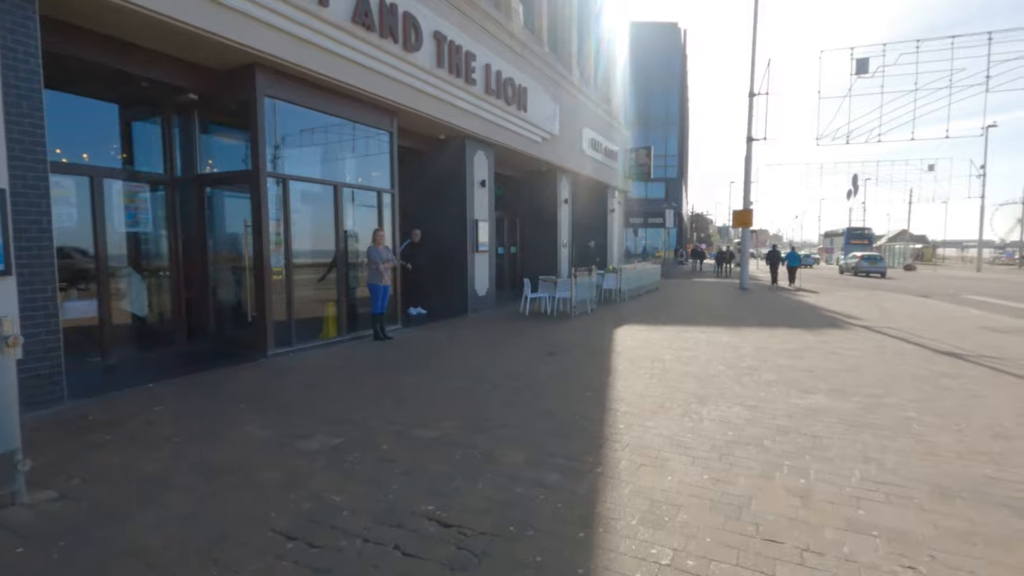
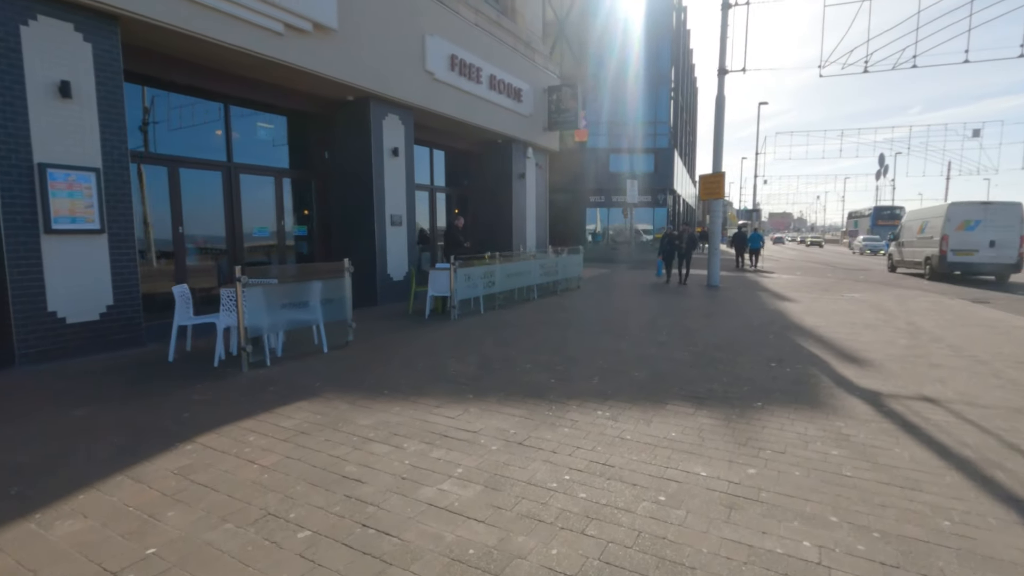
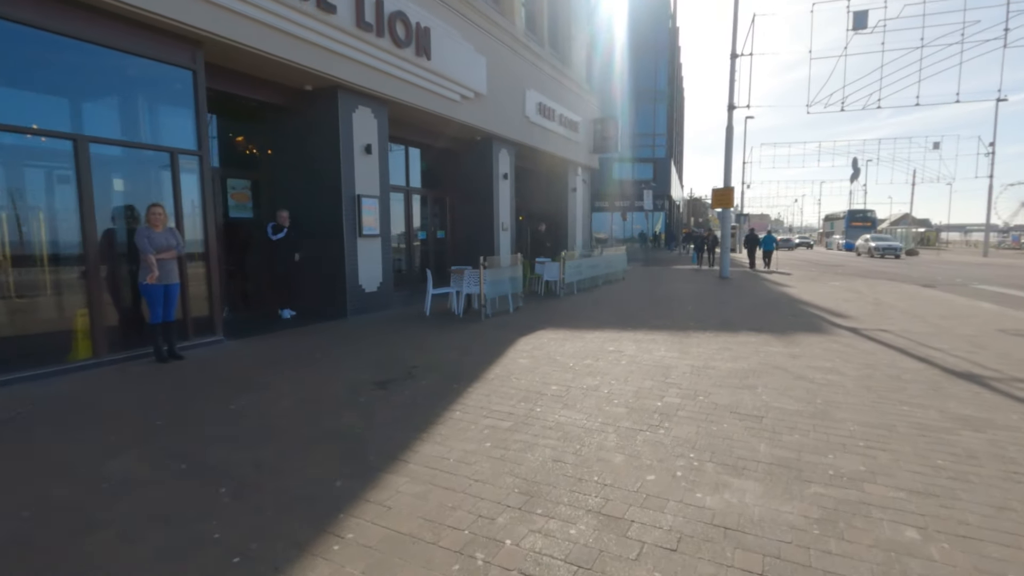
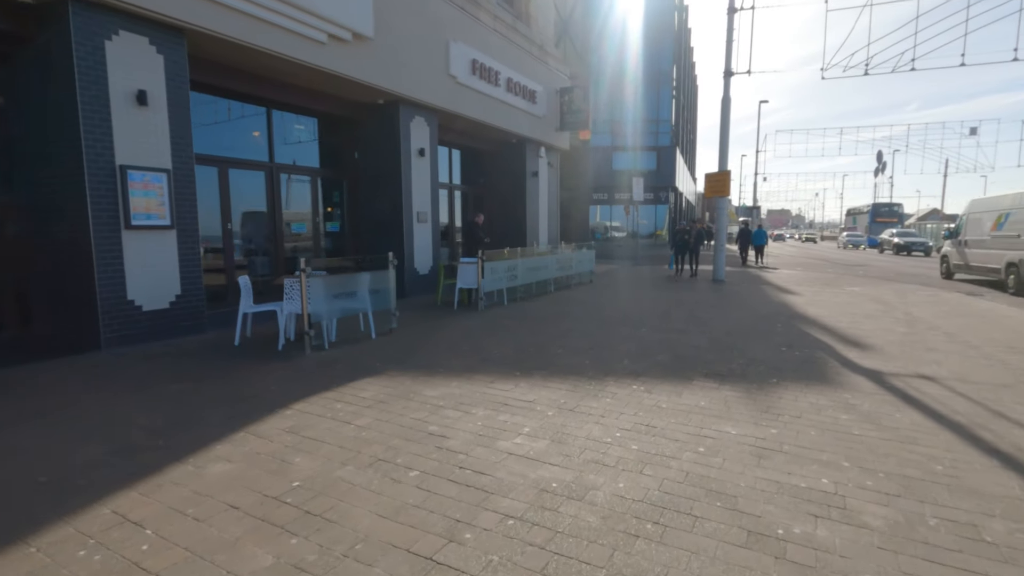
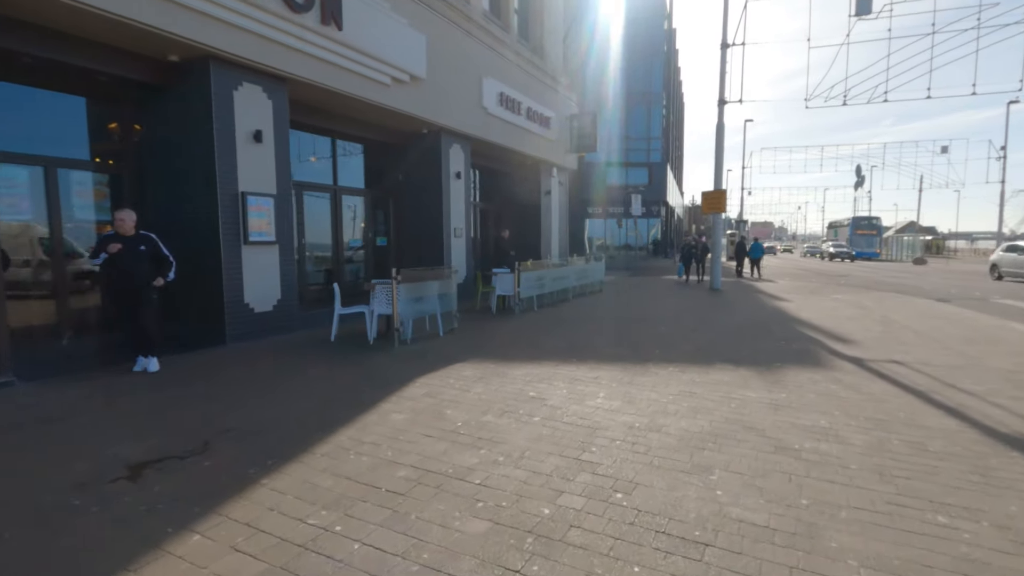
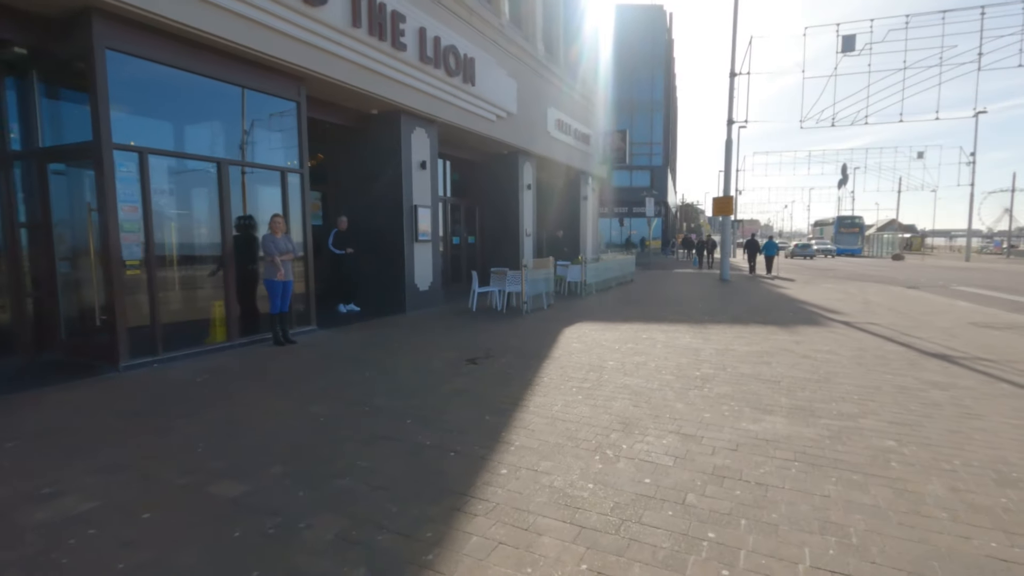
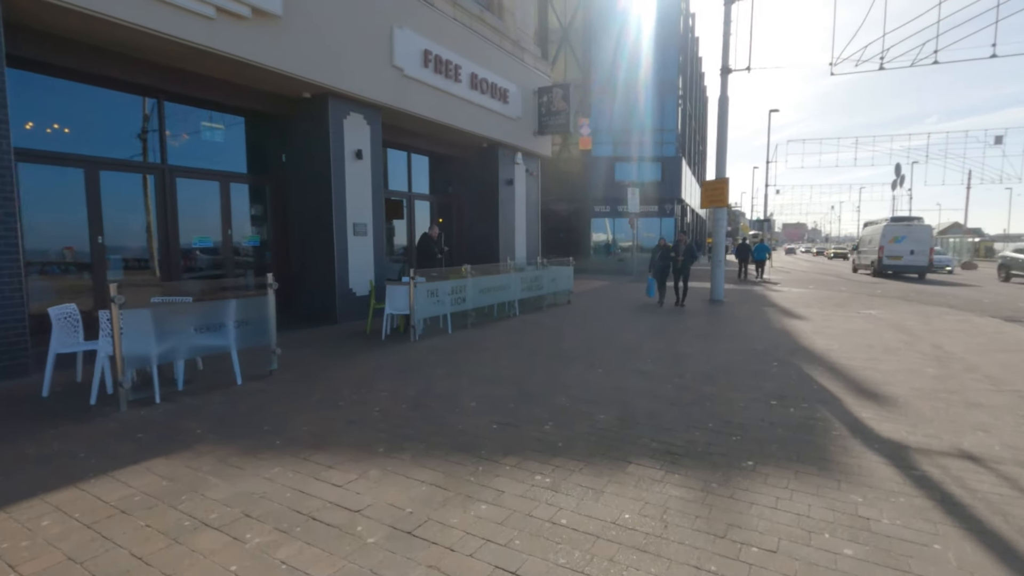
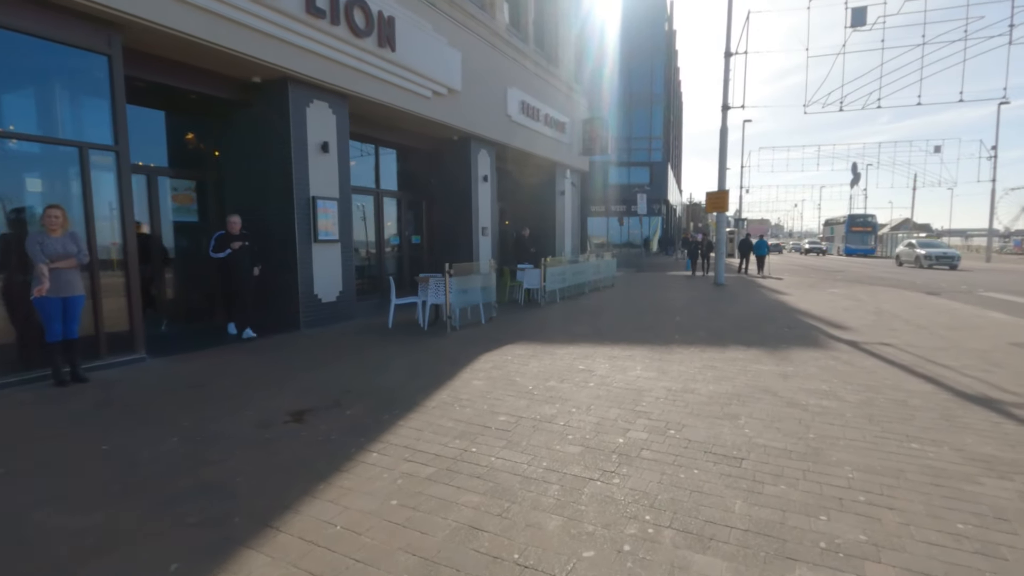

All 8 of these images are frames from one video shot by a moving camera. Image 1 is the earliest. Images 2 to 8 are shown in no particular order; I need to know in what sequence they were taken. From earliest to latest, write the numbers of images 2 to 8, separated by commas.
6, 3, 8, 5, 4, 2, 7
